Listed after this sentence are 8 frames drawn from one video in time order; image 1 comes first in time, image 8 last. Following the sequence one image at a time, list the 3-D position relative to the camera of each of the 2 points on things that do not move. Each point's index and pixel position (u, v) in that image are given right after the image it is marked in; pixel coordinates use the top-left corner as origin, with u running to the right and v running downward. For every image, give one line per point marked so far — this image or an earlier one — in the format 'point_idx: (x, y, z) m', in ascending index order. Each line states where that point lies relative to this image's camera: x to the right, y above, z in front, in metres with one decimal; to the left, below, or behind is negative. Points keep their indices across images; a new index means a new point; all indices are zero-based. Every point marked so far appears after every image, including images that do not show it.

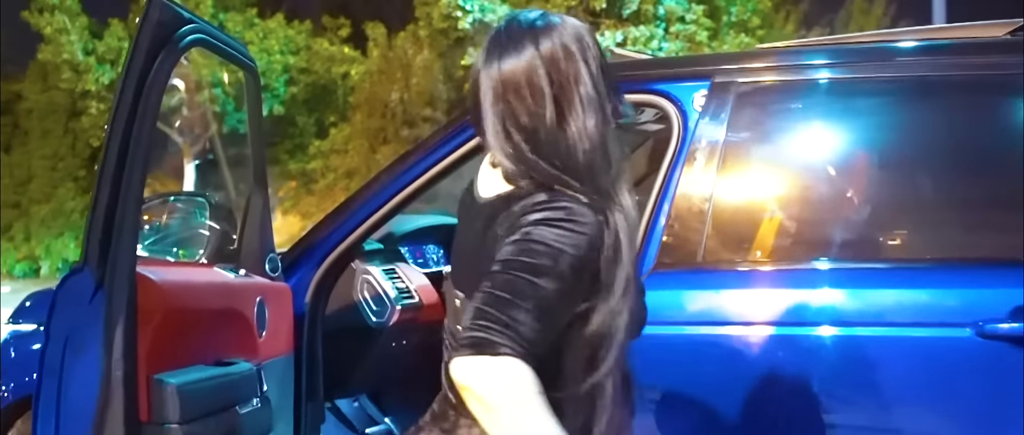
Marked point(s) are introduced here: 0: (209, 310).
0: (-0.4, -0.1, +1.8) m
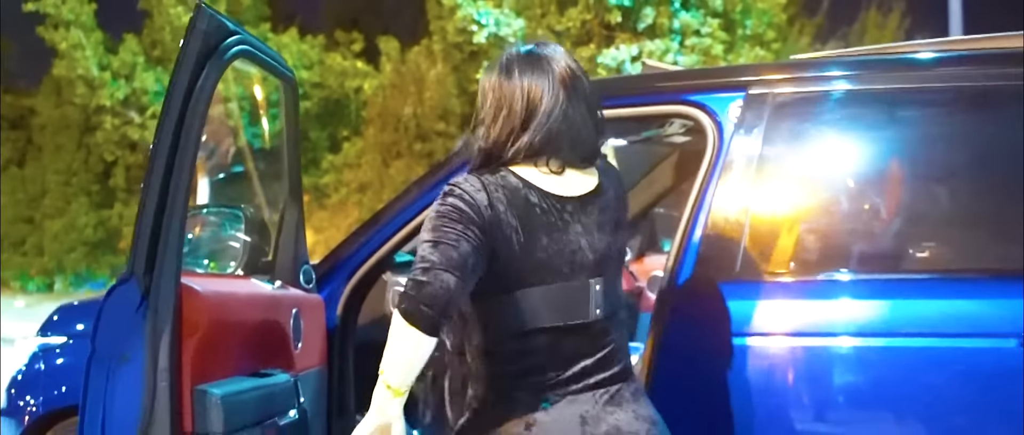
0: (-0.3, -0.1, +1.8) m
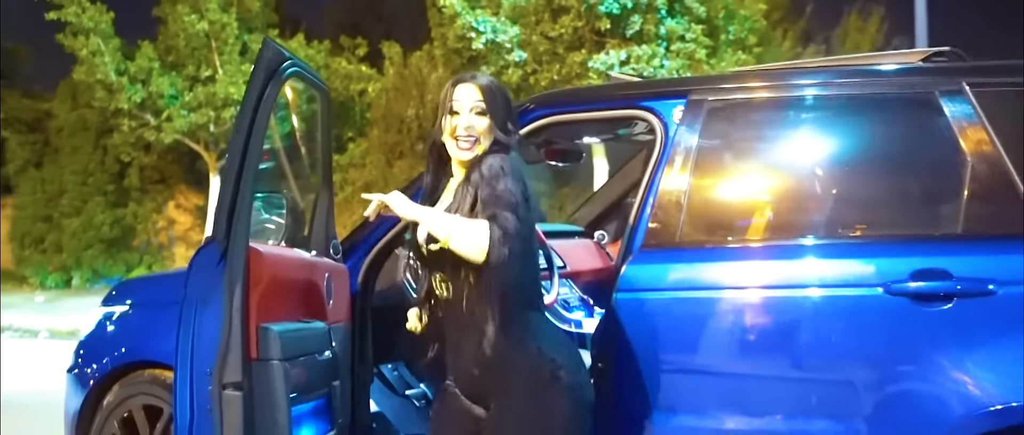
0: (-0.4, -0.1, +2.4) m
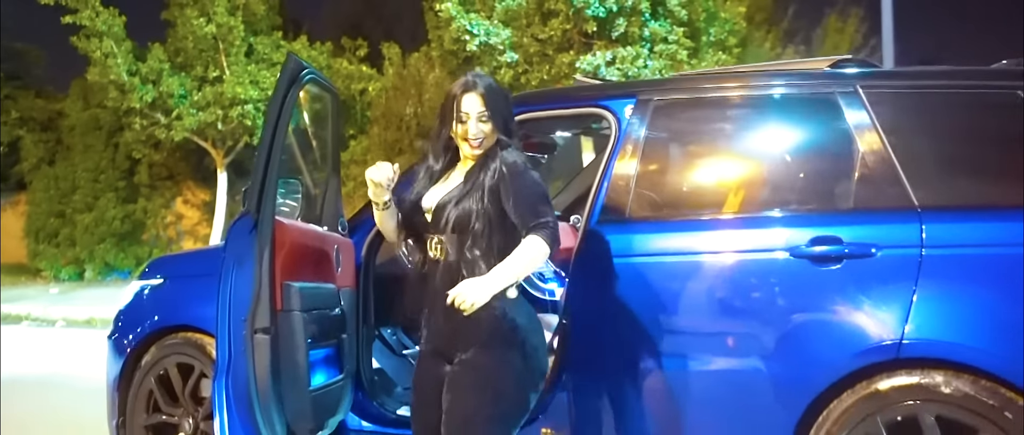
0: (-0.4, -0.1, +2.9) m
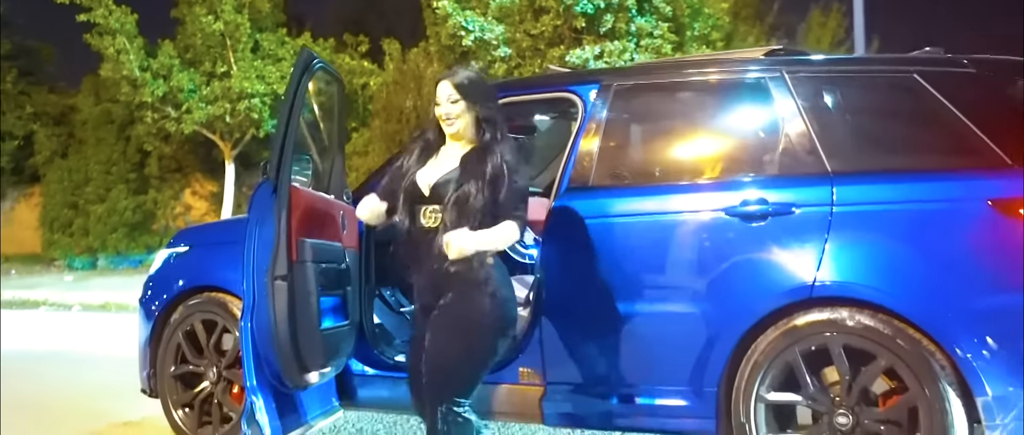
0: (-0.4, 0.0, +3.4) m
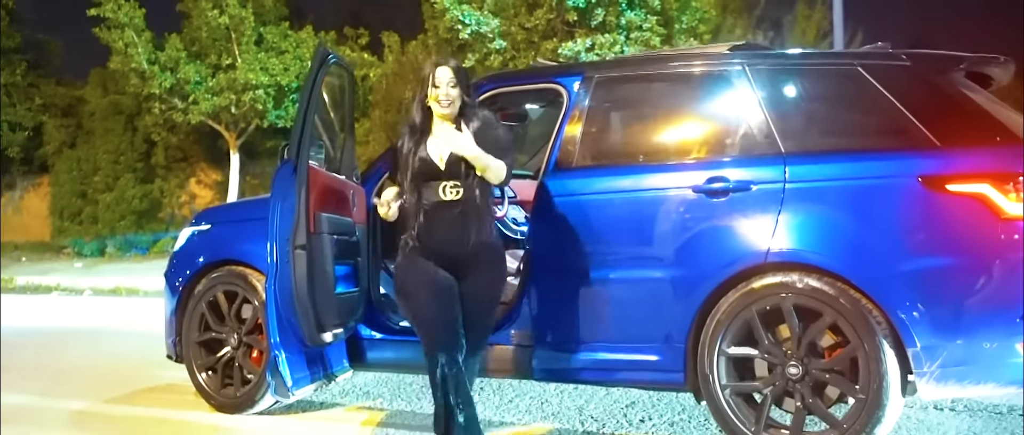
0: (-0.5, +0.1, +3.9) m
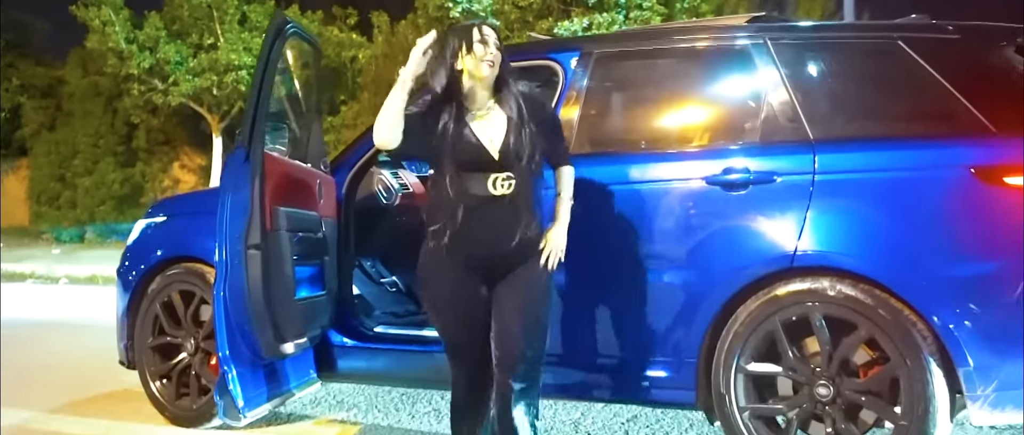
0: (-0.5, +0.1, +3.4) m
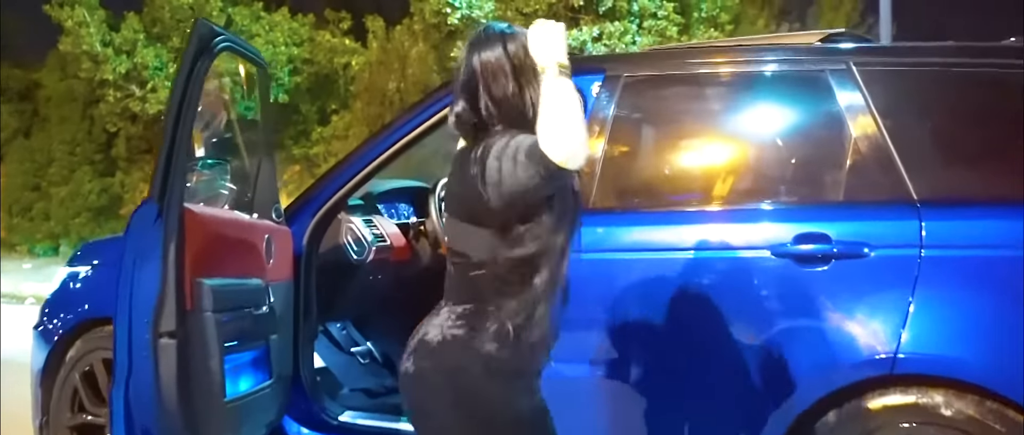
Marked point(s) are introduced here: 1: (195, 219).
0: (-0.5, 0.0, +2.6) m
1: (-0.5, 0.0, +2.5) m
